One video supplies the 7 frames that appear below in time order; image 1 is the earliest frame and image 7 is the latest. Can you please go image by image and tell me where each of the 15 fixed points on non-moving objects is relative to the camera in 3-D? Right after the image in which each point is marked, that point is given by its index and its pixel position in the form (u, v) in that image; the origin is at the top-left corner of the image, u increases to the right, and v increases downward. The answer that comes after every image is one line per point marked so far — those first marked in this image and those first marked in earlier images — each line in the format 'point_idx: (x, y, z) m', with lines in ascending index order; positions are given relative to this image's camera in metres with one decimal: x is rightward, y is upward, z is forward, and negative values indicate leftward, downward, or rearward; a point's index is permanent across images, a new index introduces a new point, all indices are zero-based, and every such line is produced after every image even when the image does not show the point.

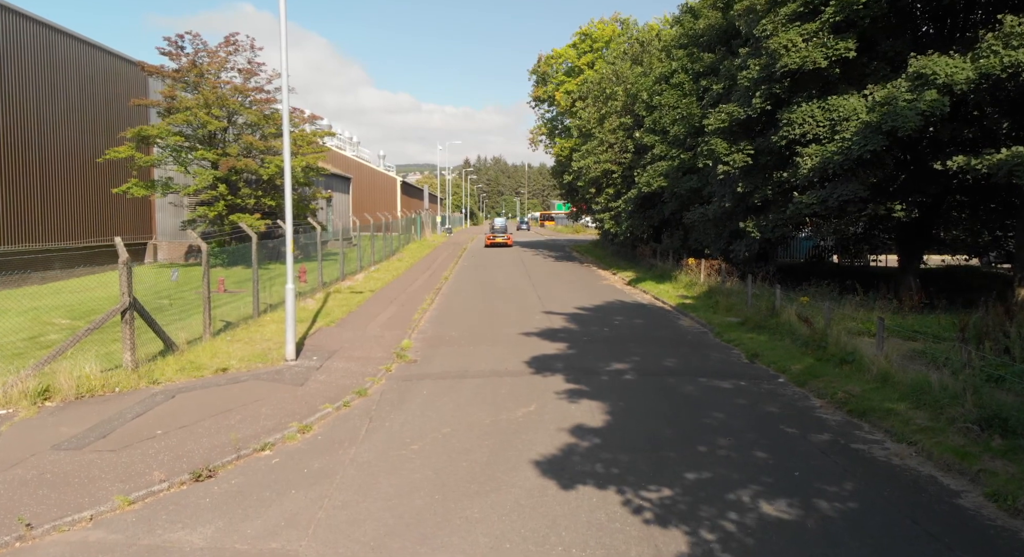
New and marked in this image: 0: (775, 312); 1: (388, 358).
0: (+5.0, -0.6, +12.8) m
1: (-2.0, -1.3, +10.7) m
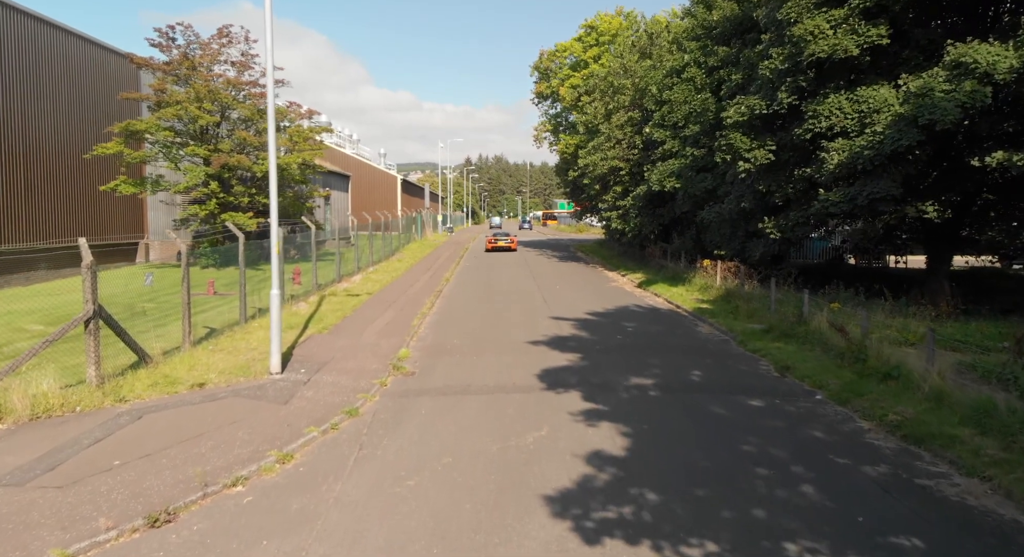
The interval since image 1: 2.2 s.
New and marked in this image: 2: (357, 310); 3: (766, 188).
0: (+5.1, -0.7, +11.8) m
1: (-1.9, -1.3, +9.7) m
2: (-3.4, -0.7, +14.9) m
3: (+5.8, +2.1, +15.5) m
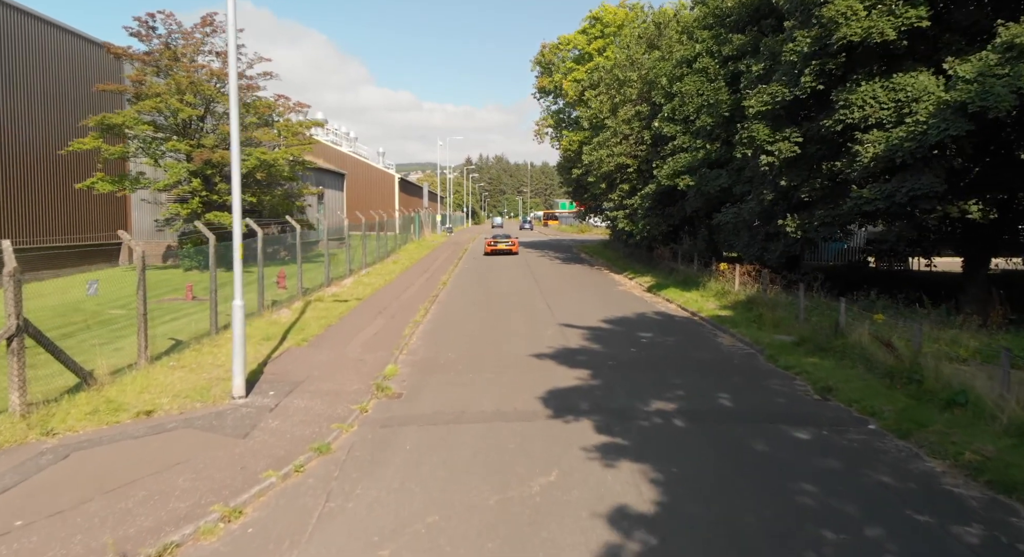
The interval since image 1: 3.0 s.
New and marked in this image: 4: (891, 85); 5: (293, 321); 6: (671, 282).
0: (+5.1, -0.8, +10.6) m
1: (-1.8, -1.4, +8.5) m
2: (-3.4, -0.8, +13.7) m
3: (+5.9, +2.0, +14.2) m
4: (+6.9, +3.5, +12.3) m
5: (-4.2, -0.8, +13.1) m
6: (+4.3, -0.1, +18.1) m
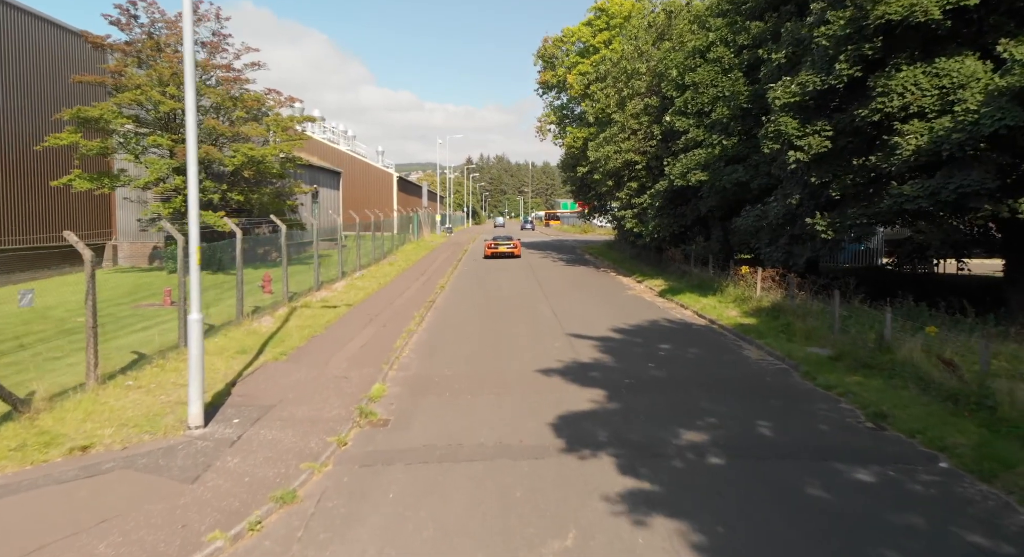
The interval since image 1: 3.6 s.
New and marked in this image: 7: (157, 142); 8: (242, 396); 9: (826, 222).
0: (+5.2, -0.9, +9.4) m
1: (-1.8, -1.5, +7.3) m
2: (-3.4, -0.9, +12.5) m
3: (+5.9, +1.9, +13.0) m
4: (+7.0, +3.4, +11.1) m
5: (-4.2, -0.9, +11.9) m
6: (+4.4, -0.2, +17.0) m
7: (-10.0, +3.9, +19.1) m
8: (-3.2, -1.4, +8.0) m
9: (+6.1, +1.1, +13.1) m
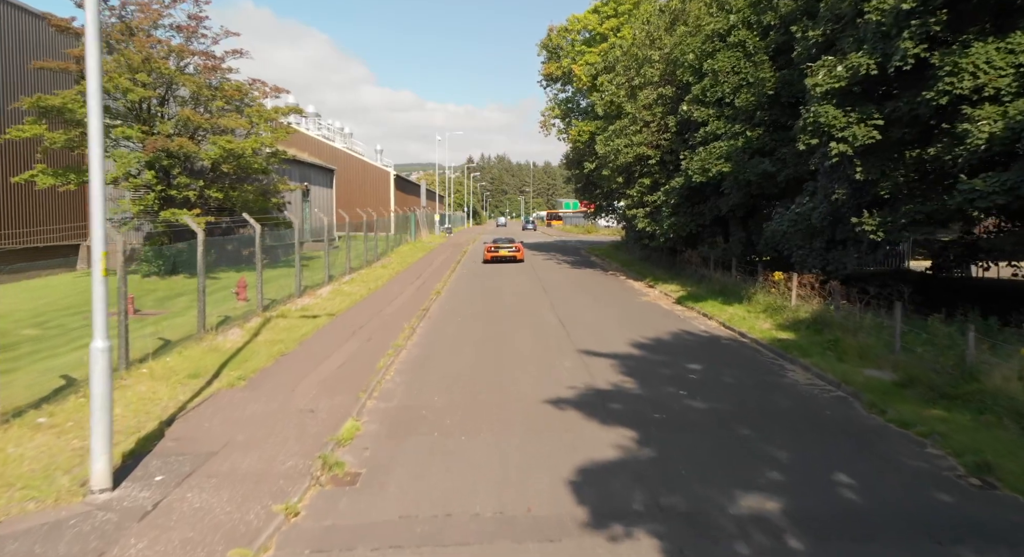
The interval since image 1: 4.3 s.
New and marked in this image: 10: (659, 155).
0: (+5.2, -1.0, +7.7) m
1: (-1.8, -1.7, +5.7) m
2: (-3.3, -1.0, +10.9) m
3: (+6.0, +1.7, +11.4) m
4: (+7.0, +3.3, +9.5) m
5: (-4.1, -1.0, +10.3) m
6: (+4.4, -0.3, +15.3) m
7: (-10.0, +3.7, +17.4) m
8: (-3.2, -1.5, +6.4) m
9: (+6.2, +0.9, +11.5) m
10: (+4.2, +3.6, +19.4) m
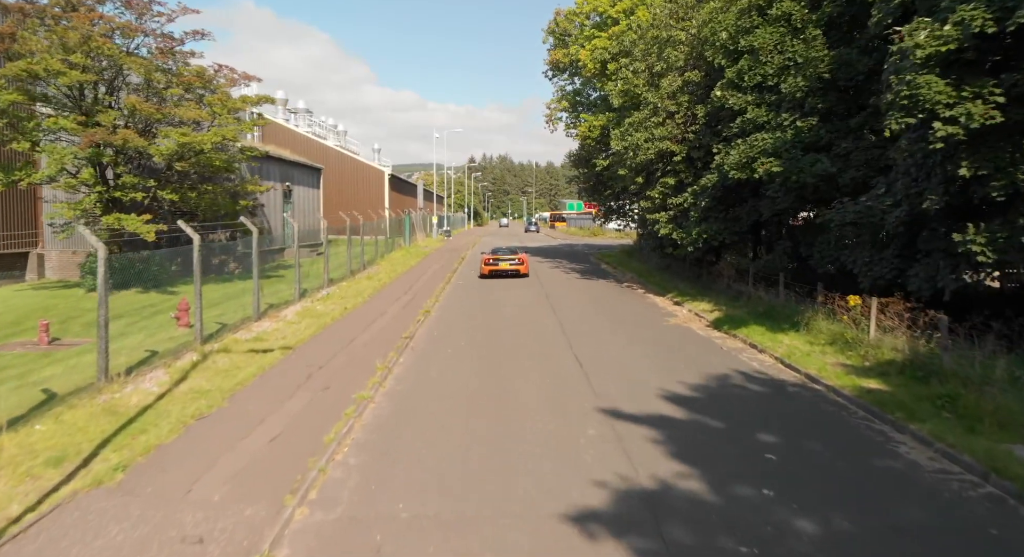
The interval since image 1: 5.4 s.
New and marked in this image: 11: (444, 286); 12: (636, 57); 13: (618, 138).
0: (+5.2, -1.4, +5.1) m
1: (-1.7, -2.0, +3.0) m
2: (-3.3, -1.4, +8.3) m
3: (+6.0, +1.4, +8.7) m
4: (+7.1, +2.9, +6.9) m
5: (-4.1, -1.4, +7.6) m
6: (+4.5, -0.7, +12.7) m
7: (-9.9, +3.4, +14.9) m
8: (-3.2, -1.9, +3.8) m
9: (+6.2, +0.6, +8.9) m
10: (+4.3, +3.2, +16.8) m
11: (-2.0, -0.2, +19.4) m
12: (+3.5, +6.2, +18.9) m
13: (+2.9, +3.8, +18.5) m
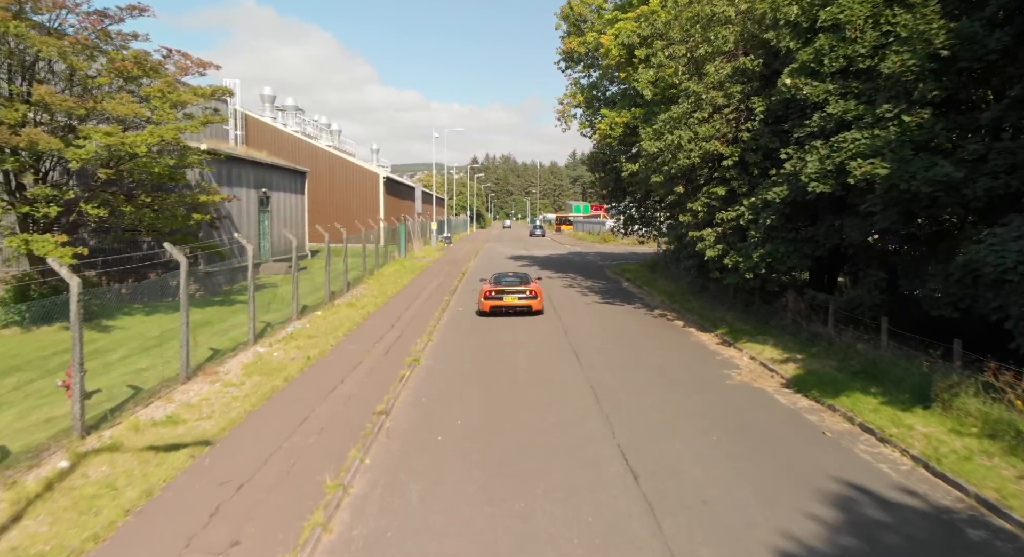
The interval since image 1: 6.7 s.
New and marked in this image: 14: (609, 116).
0: (+5.4, -2.1, +1.9) m
1: (-1.6, -2.7, -0.1) m
2: (-3.1, -2.1, +5.1) m
3: (+6.2, +0.7, +5.5) m
4: (+7.2, +2.3, +3.6) m
5: (-3.9, -2.1, +4.5) m
6: (+4.7, -1.4, +9.5) m
7: (-9.7, +2.7, +11.7) m
8: (-3.0, -2.5, +0.6) m
9: (+6.4, -0.1, +5.6) m
10: (+4.5, +2.5, +13.6) m
11: (-1.7, -0.9, +16.2) m
12: (+3.7, +5.5, +15.7) m
13: (+3.1, +3.2, +15.3) m
14: (+2.9, +4.8, +19.9) m
